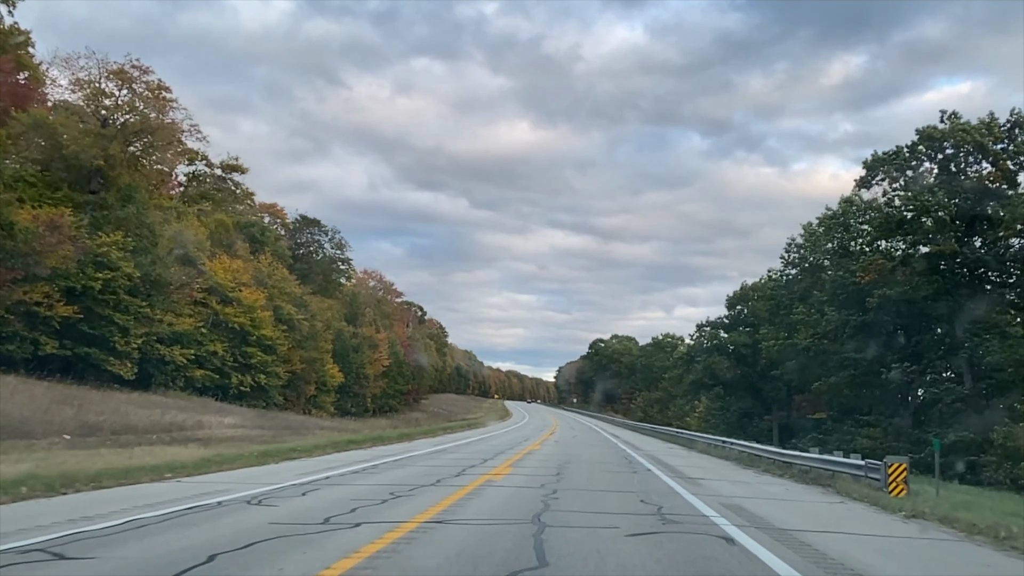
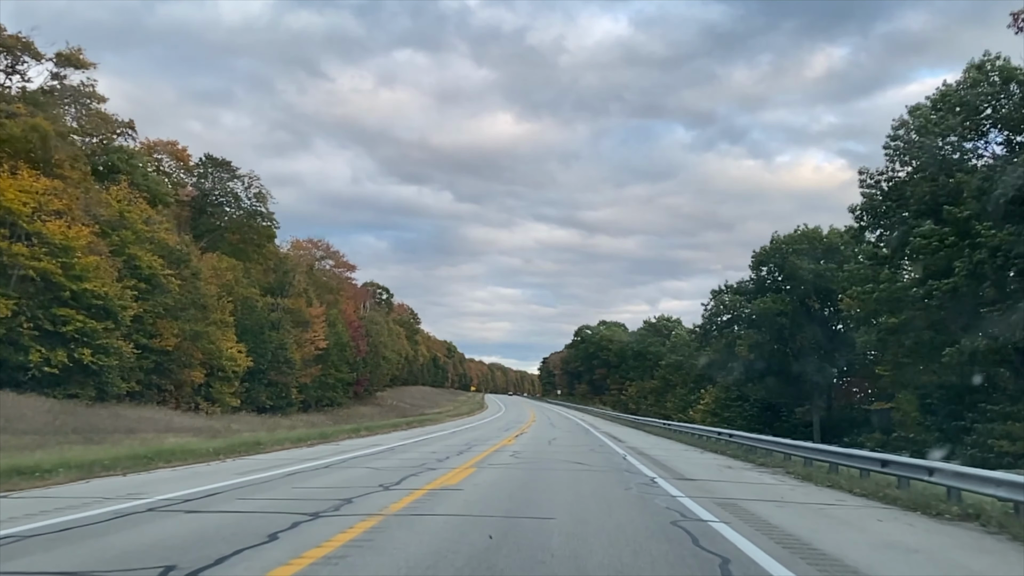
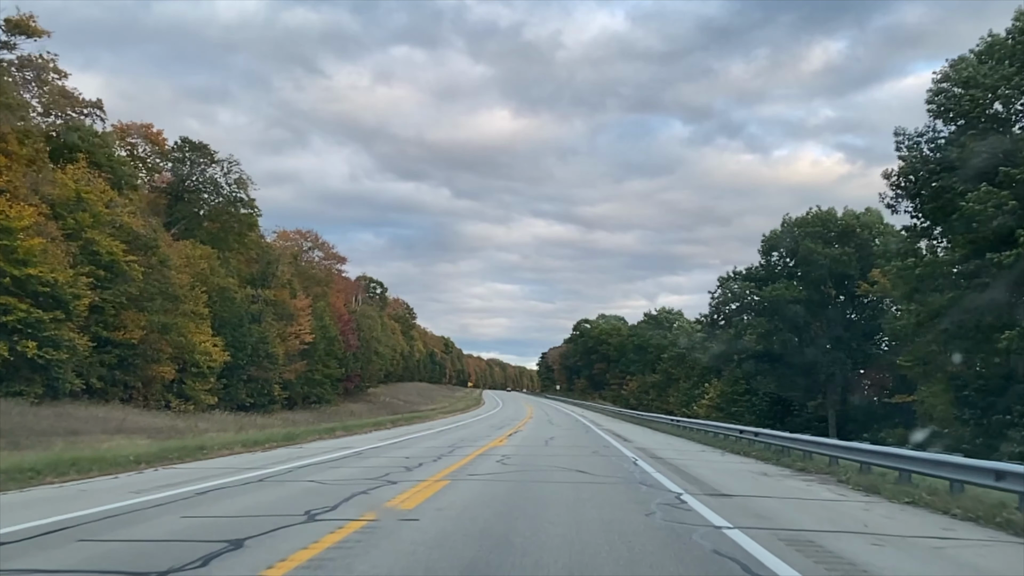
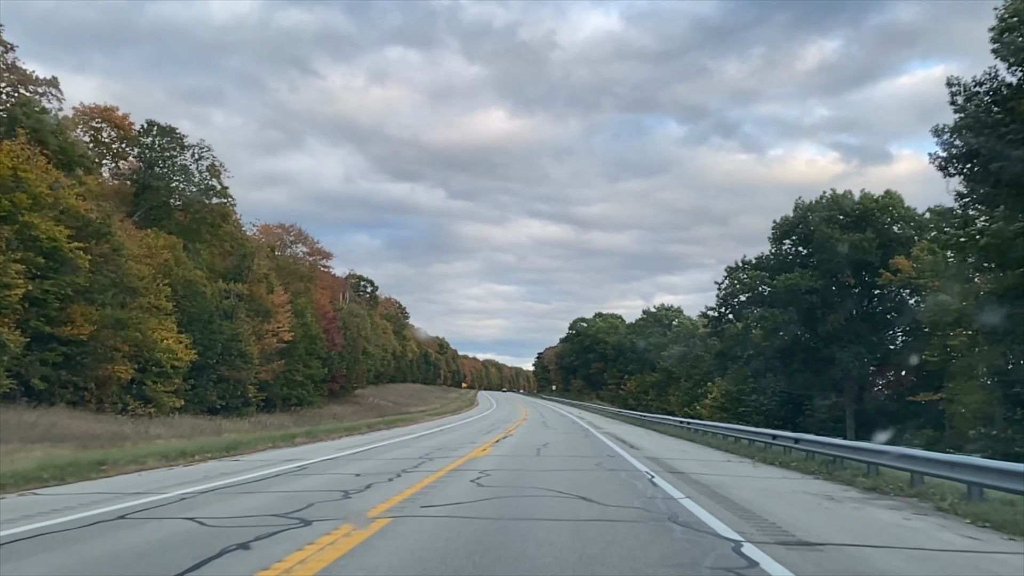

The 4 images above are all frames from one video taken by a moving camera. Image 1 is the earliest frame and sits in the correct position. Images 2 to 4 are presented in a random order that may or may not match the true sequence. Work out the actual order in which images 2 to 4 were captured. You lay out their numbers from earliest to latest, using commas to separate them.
2, 3, 4
